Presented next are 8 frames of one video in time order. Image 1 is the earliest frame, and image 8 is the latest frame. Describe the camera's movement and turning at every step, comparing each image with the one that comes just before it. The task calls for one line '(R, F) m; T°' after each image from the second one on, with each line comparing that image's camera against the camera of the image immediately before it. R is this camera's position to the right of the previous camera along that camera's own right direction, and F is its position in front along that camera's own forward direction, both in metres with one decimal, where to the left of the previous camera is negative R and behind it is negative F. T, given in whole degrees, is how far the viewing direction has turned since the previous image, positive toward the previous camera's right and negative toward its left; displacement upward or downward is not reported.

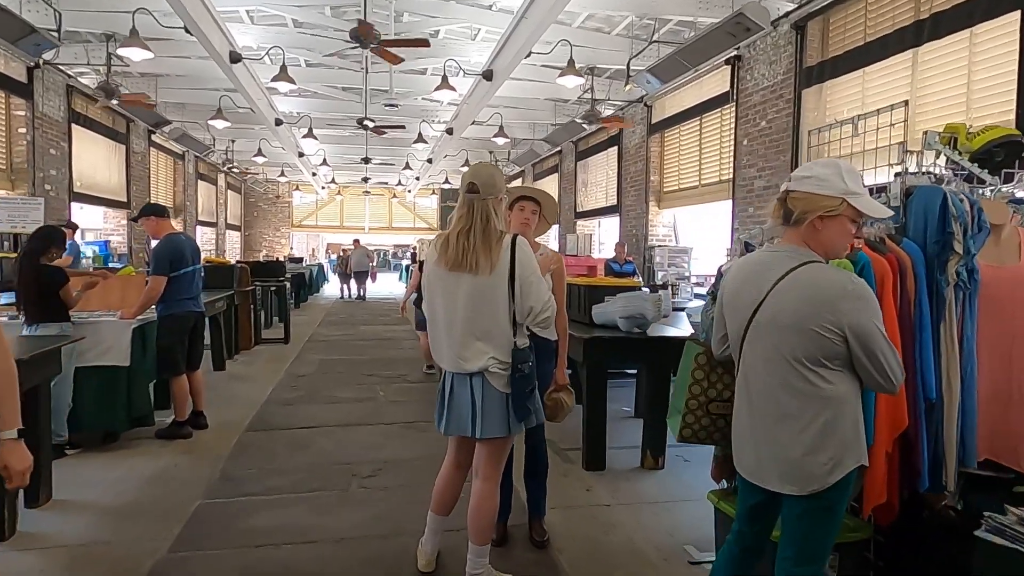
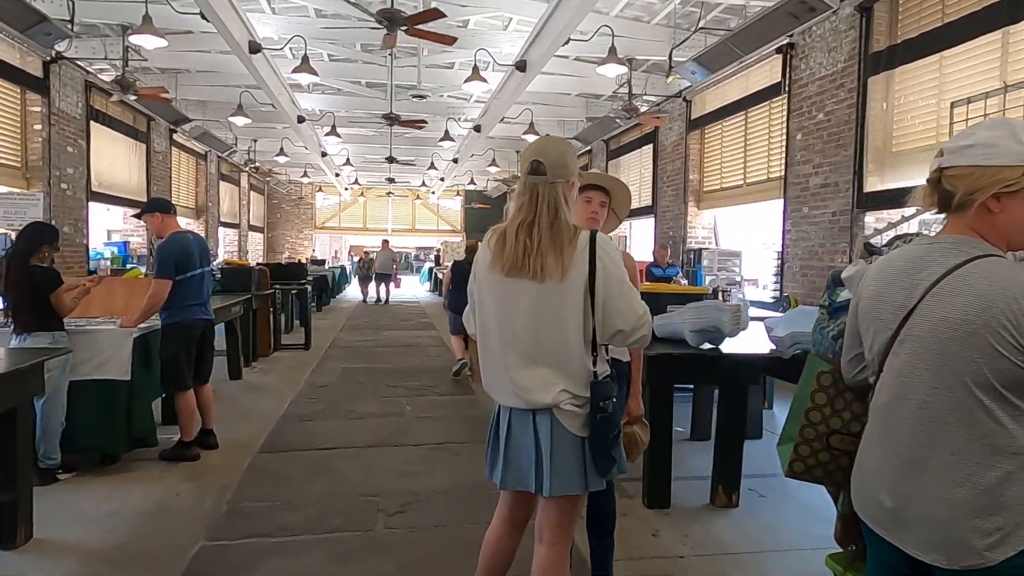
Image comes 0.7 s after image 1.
(-0.1, +0.5) m; -2°
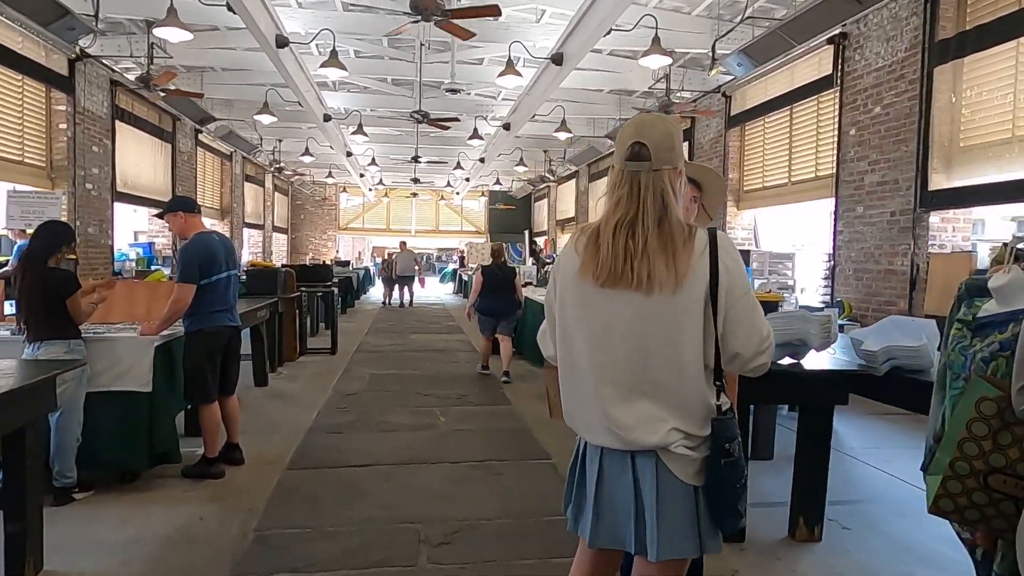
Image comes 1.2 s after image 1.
(-0.1, +0.3) m; -2°
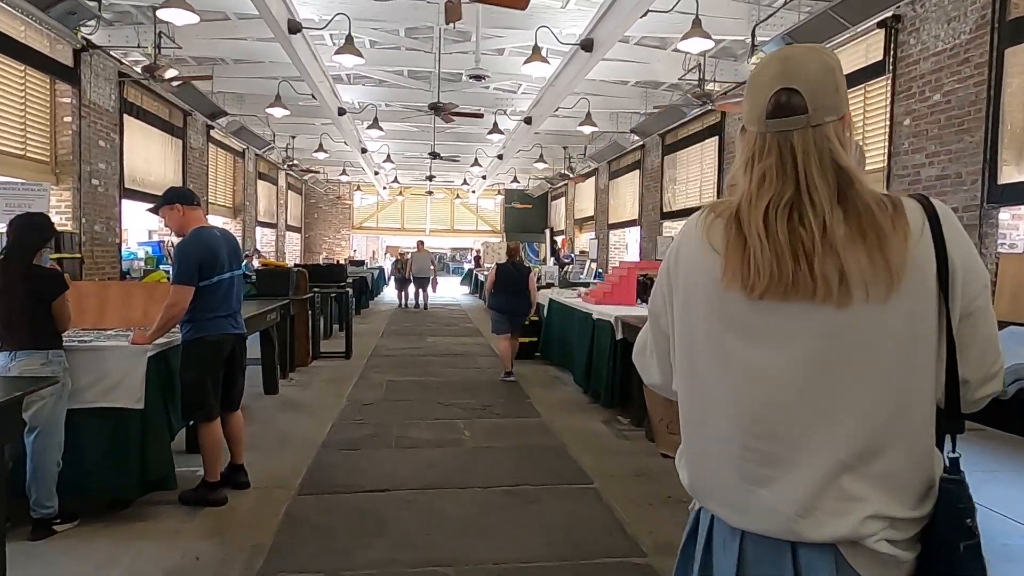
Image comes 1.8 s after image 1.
(-0.1, +0.4) m; -1°
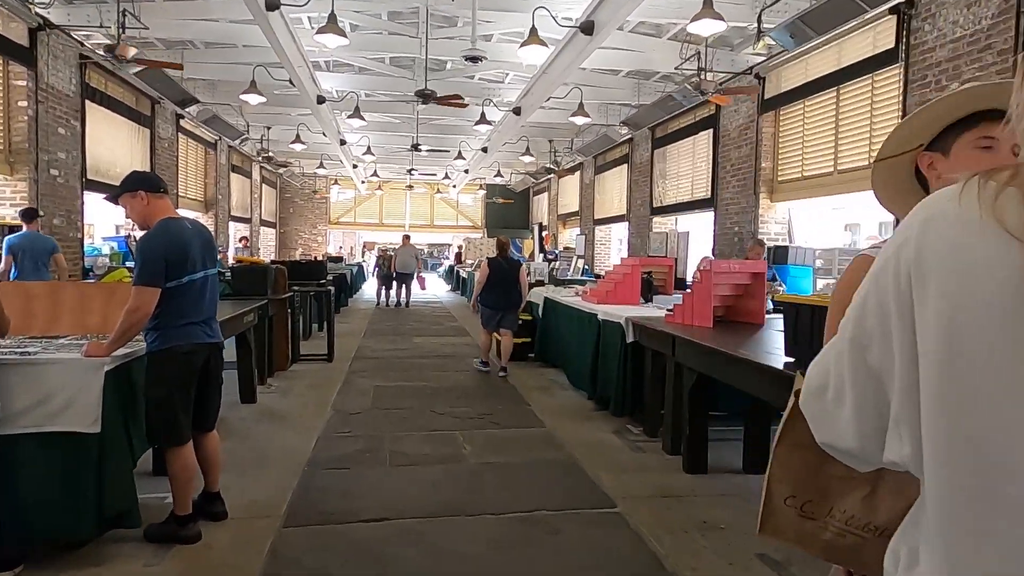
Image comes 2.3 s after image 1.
(-0.2, +0.4) m; +2°
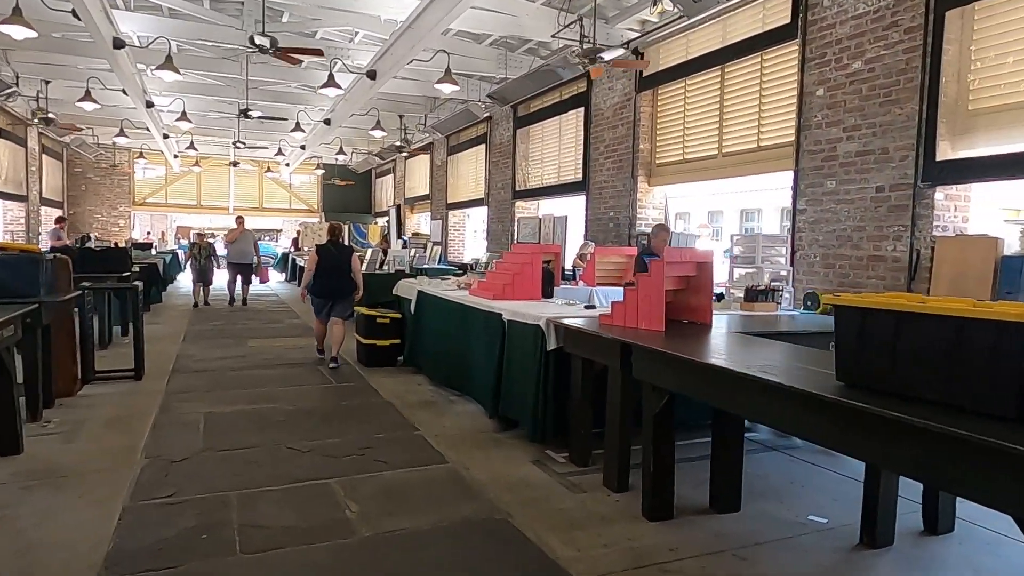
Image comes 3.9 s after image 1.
(-0.3, +1.0) m; +14°
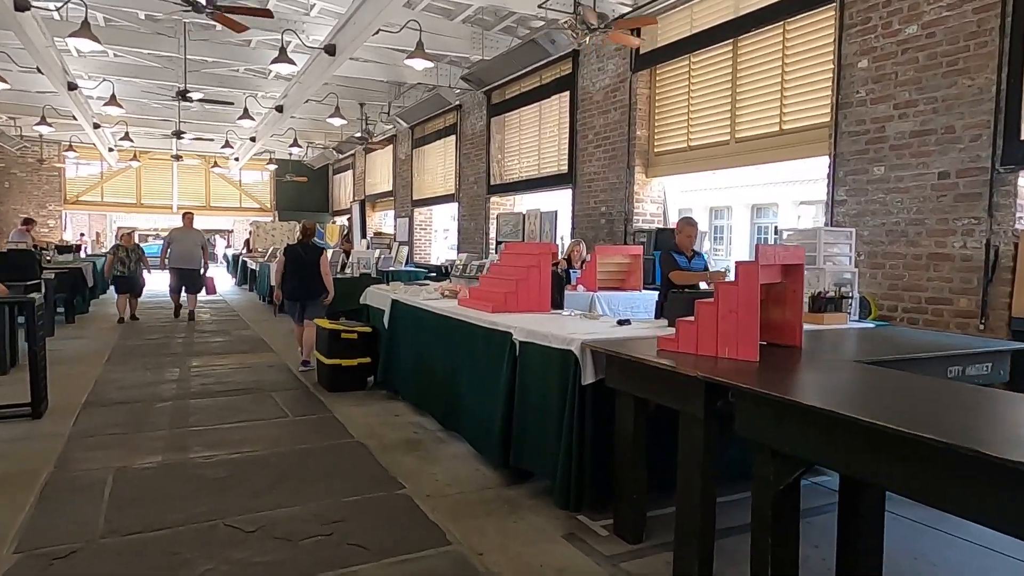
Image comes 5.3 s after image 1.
(-0.2, +0.9) m; +4°
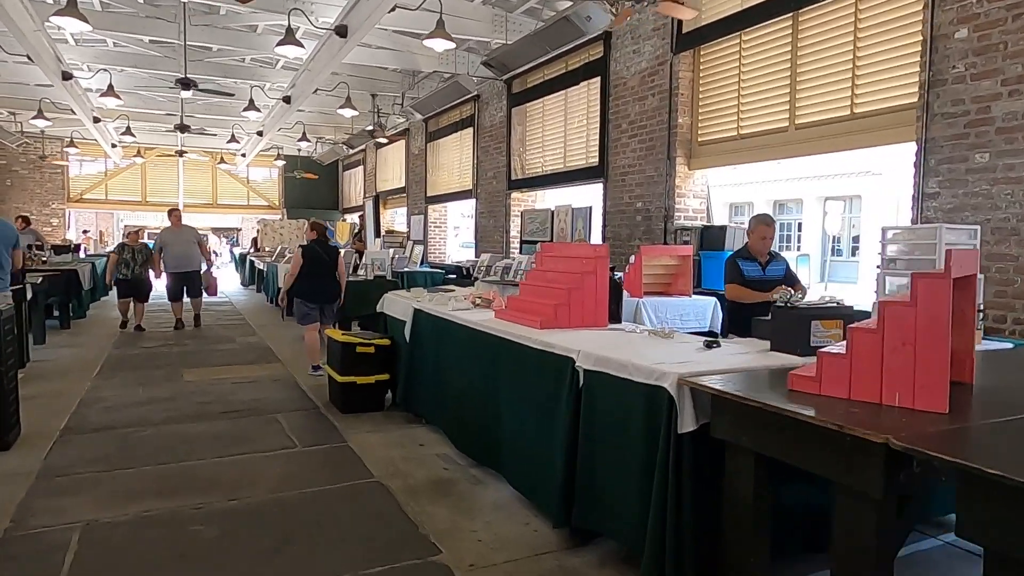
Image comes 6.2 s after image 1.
(-0.2, +0.6) m; -1°
